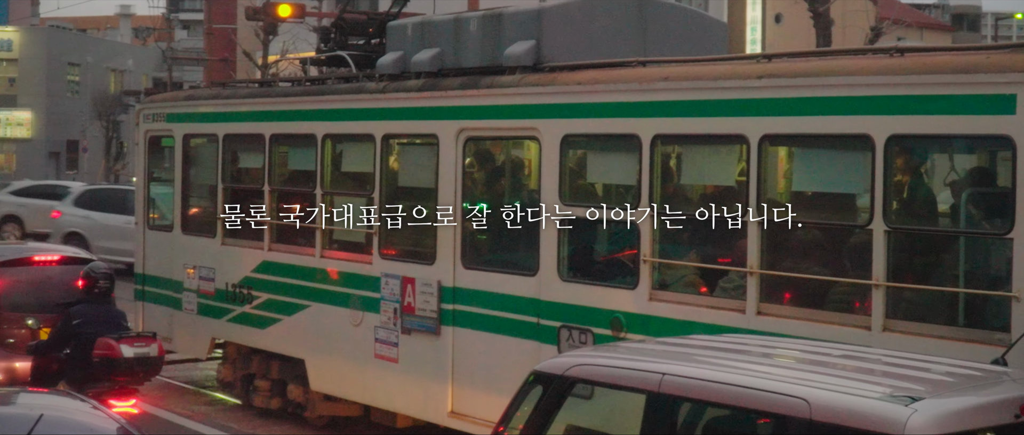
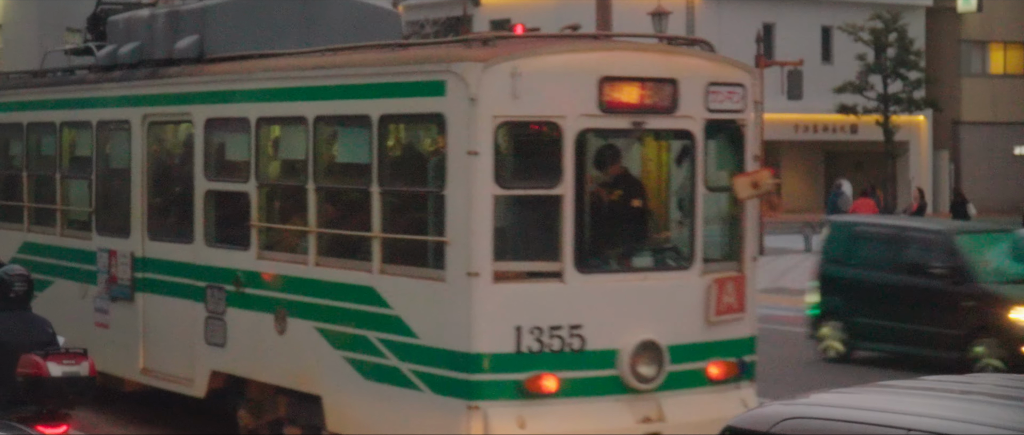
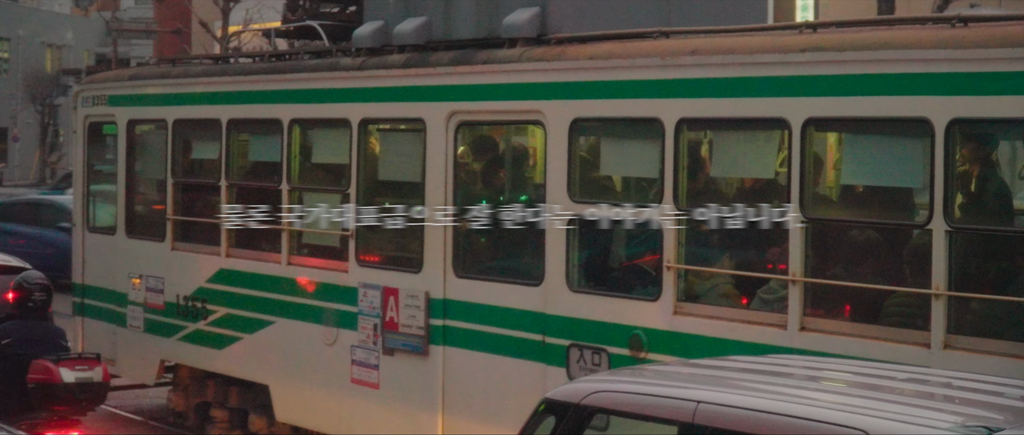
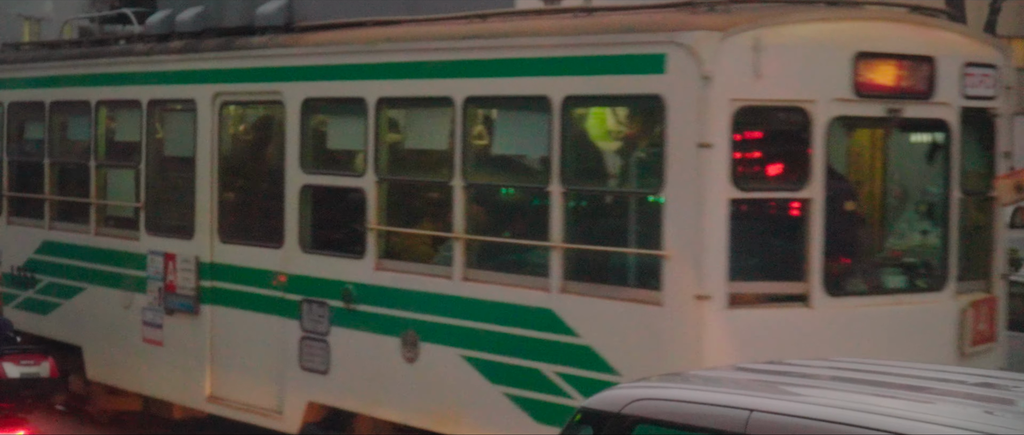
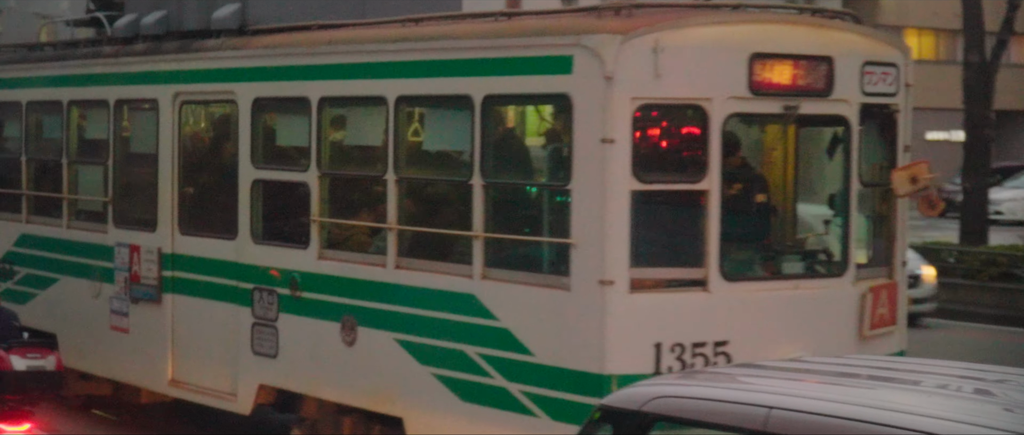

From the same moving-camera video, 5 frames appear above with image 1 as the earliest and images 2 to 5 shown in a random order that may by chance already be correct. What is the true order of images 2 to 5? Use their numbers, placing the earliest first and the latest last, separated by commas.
3, 4, 5, 2
